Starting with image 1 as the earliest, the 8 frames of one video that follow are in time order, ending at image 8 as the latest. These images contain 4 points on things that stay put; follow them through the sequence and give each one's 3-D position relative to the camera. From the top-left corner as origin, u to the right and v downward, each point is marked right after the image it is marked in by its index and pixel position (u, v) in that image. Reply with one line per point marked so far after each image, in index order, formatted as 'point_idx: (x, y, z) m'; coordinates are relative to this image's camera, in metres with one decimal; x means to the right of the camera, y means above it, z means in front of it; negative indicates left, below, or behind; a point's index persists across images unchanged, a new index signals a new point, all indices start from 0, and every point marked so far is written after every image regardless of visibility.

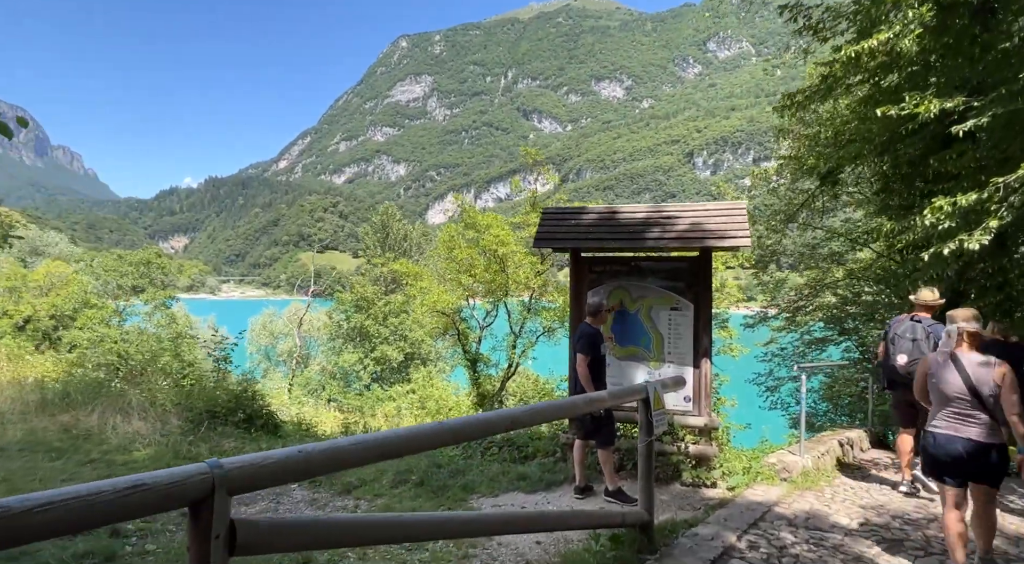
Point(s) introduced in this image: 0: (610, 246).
0: (+0.9, +0.4, +6.2) m
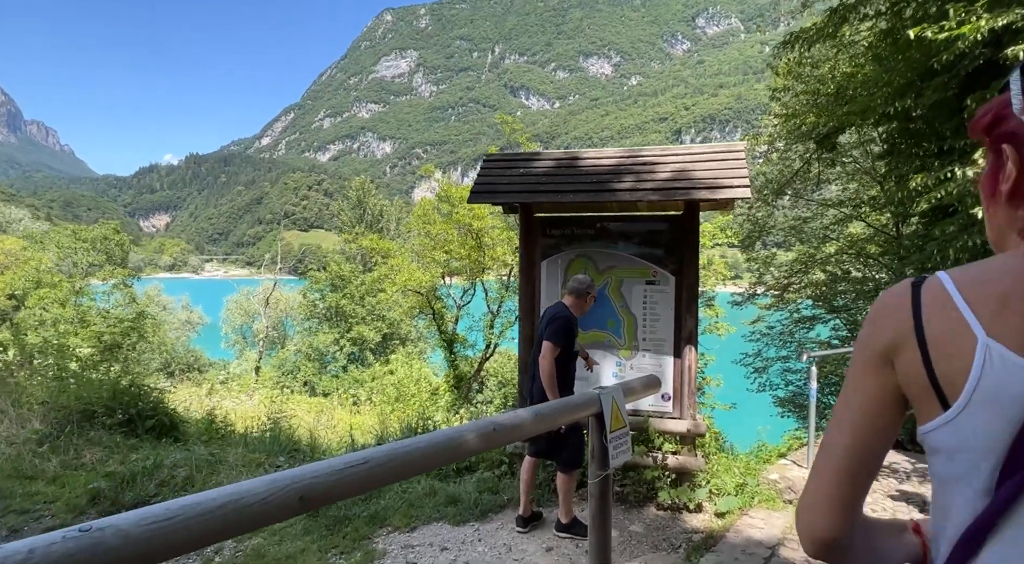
0: (+0.4, +0.6, +4.7) m
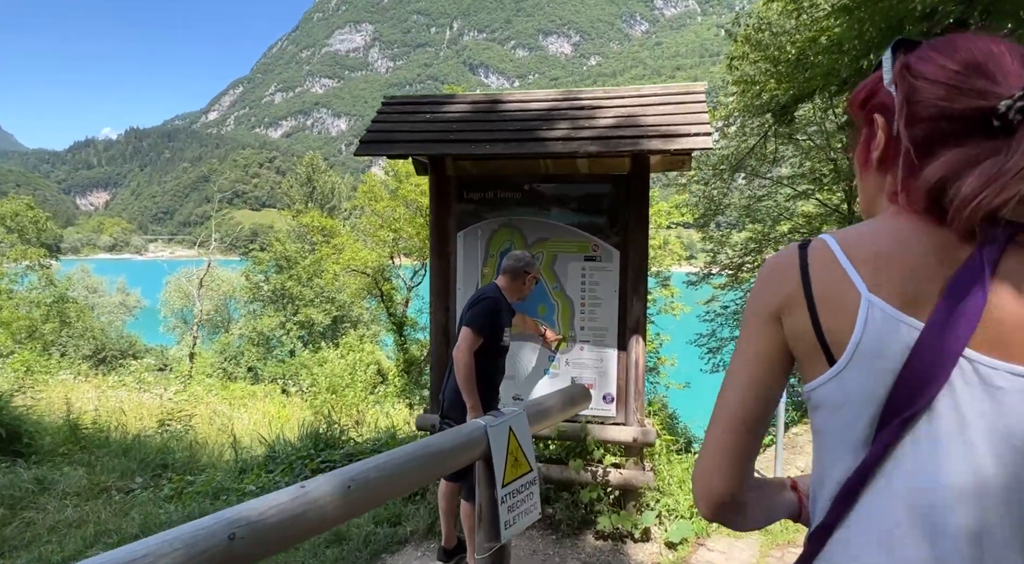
0: (-0.2, +0.8, +3.7) m
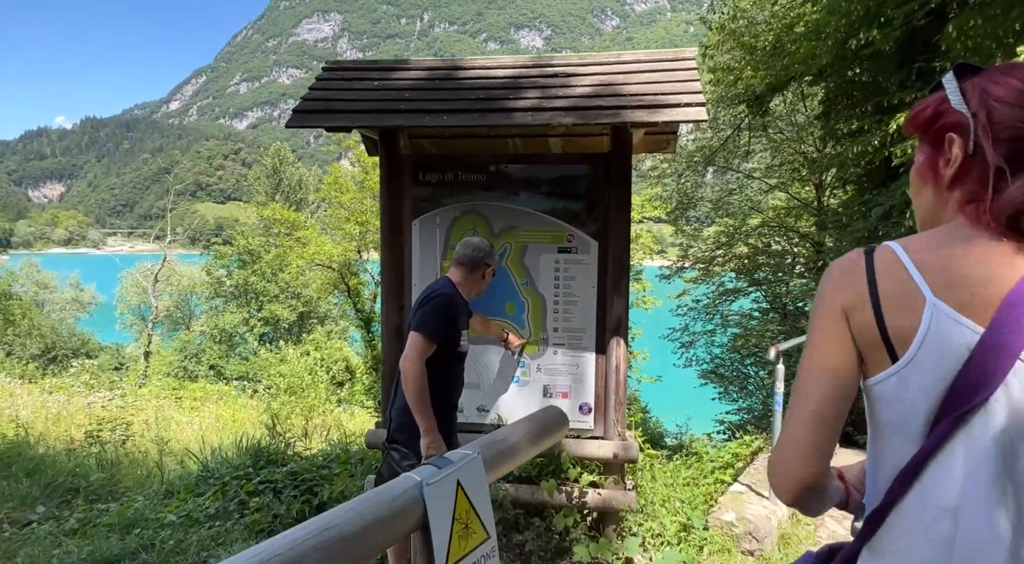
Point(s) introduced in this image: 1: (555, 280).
0: (-0.3, +0.8, +3.1) m
1: (+0.2, 0.0, +3.7) m
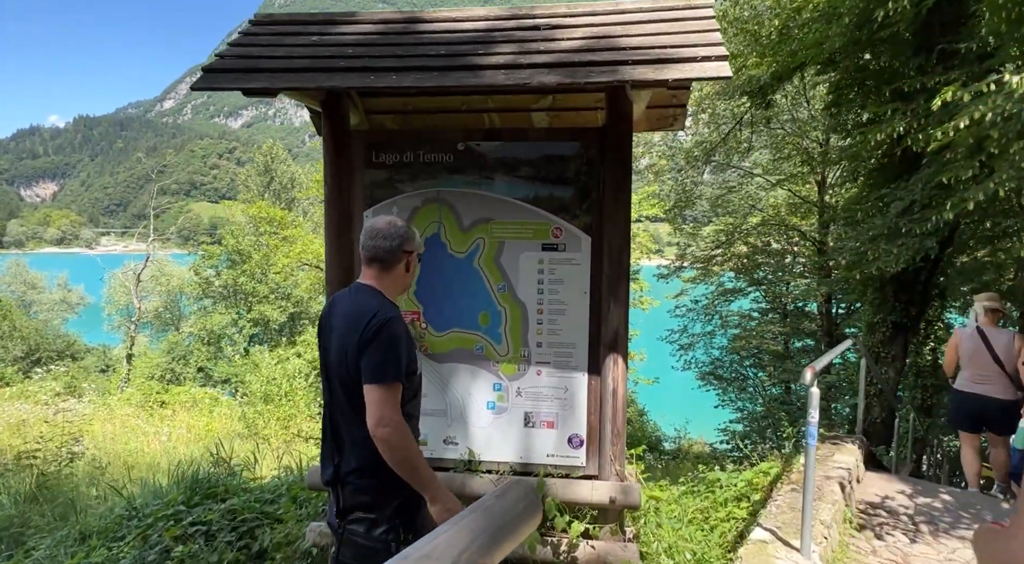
0: (-0.5, +0.8, +2.5) m
1: (+0.1, 0.0, +3.0) m
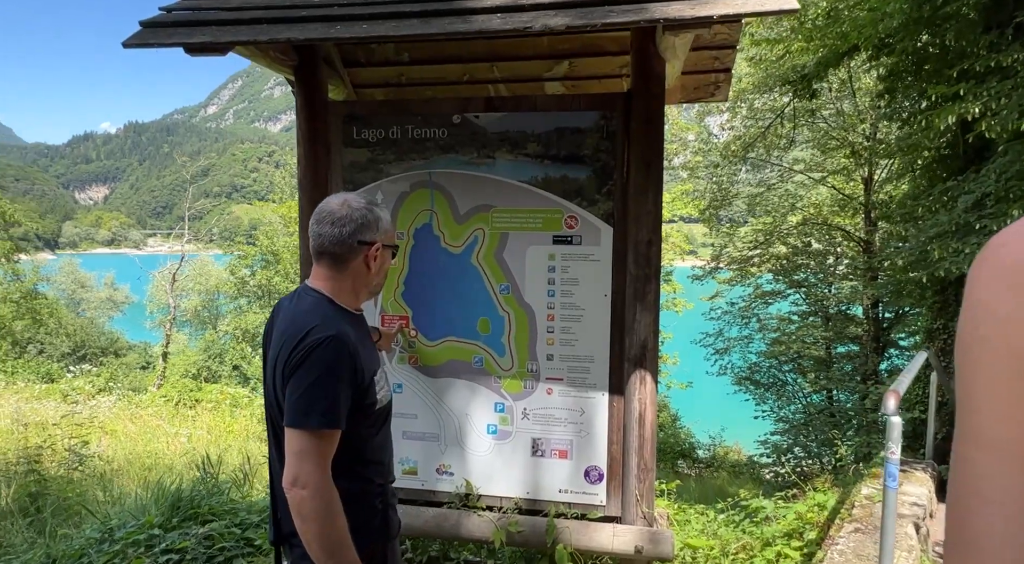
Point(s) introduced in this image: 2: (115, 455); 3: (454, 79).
0: (-0.5, +0.8, +2.0) m
1: (+0.1, 0.0, +2.5) m
2: (-5.3, -2.3, +8.7) m
3: (-0.3, +1.0, +3.0) m
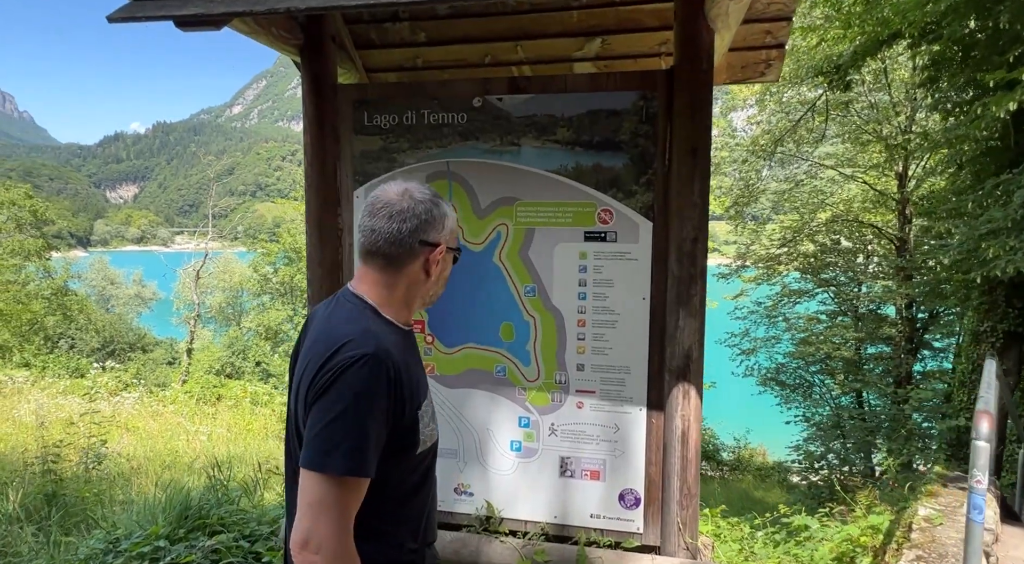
0: (-0.4, +0.8, +1.7) m
1: (+0.2, 0.0, +2.2) m
2: (-5.0, -2.3, +8.6) m
3: (-0.2, +1.0, +2.8) m
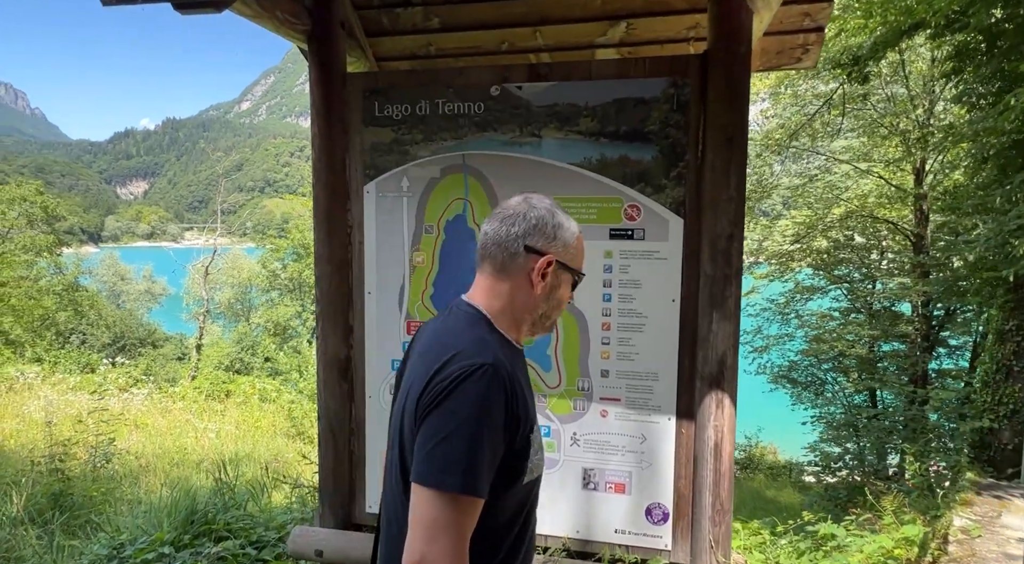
0: (-0.3, +0.7, +1.6) m
1: (+0.3, 0.0, +2.1) m
2: (-4.9, -2.2, +8.5) m
3: (-0.1, +1.0, +2.6) m
